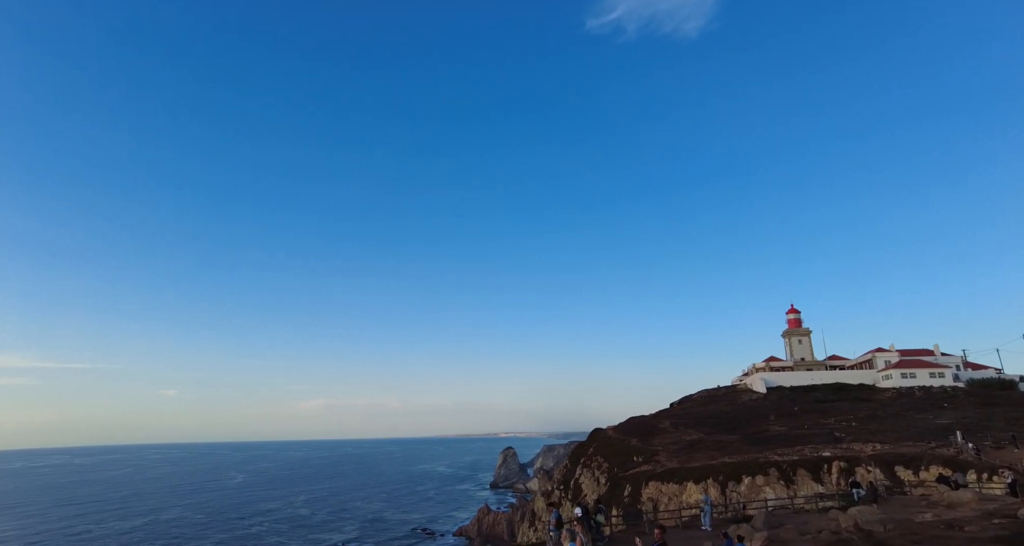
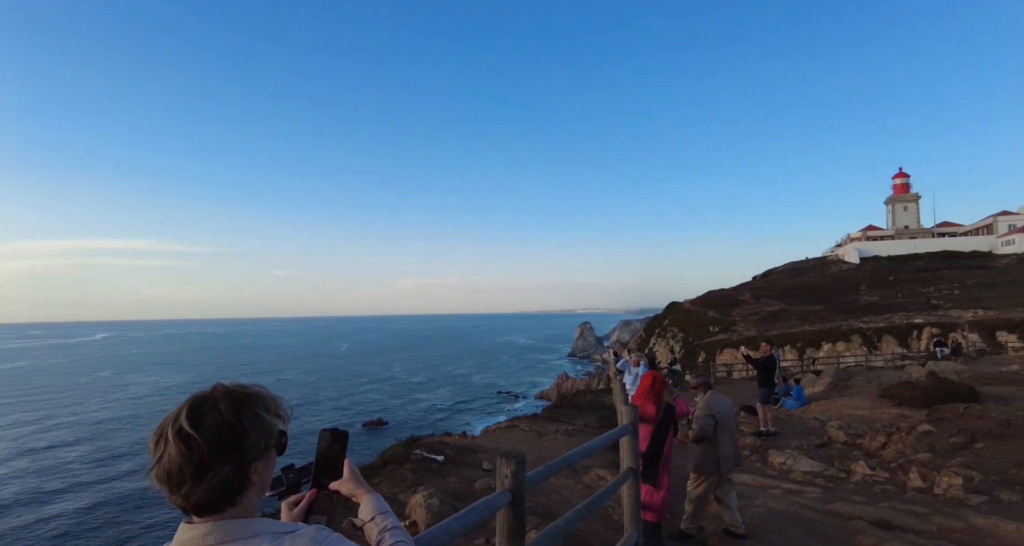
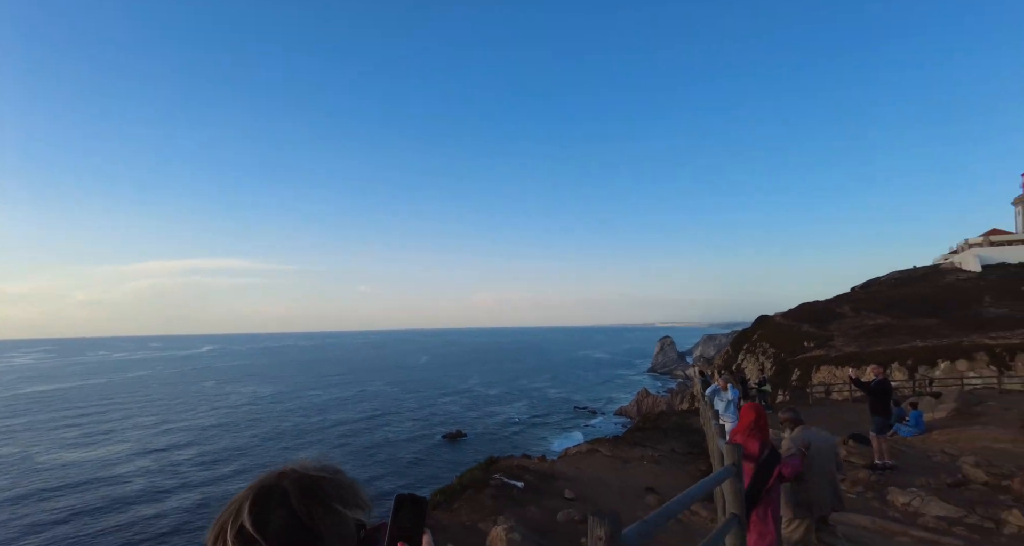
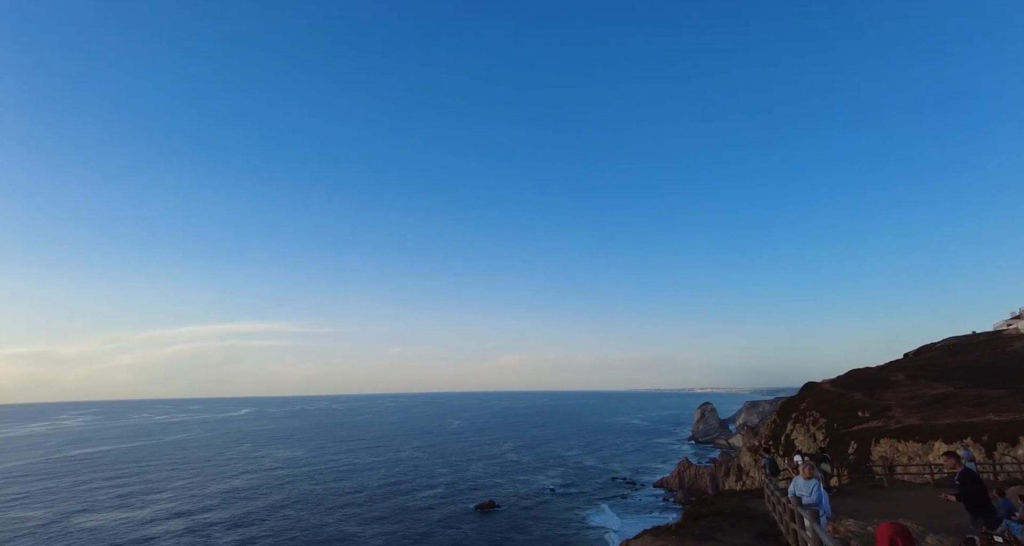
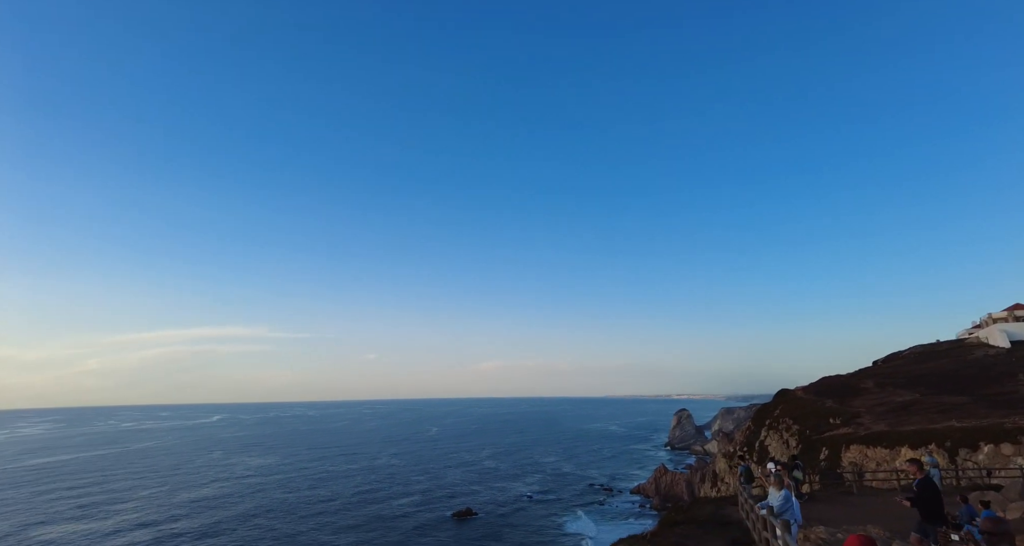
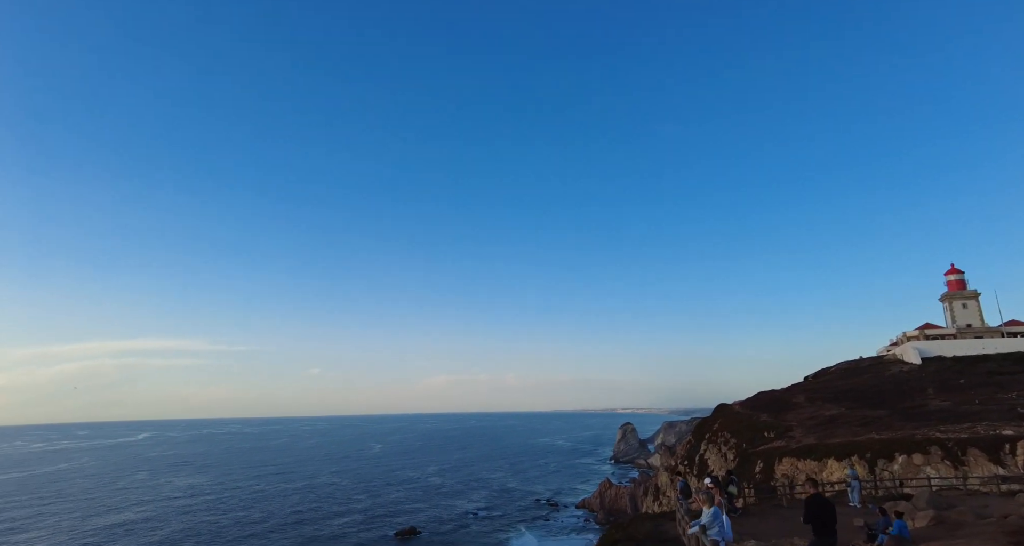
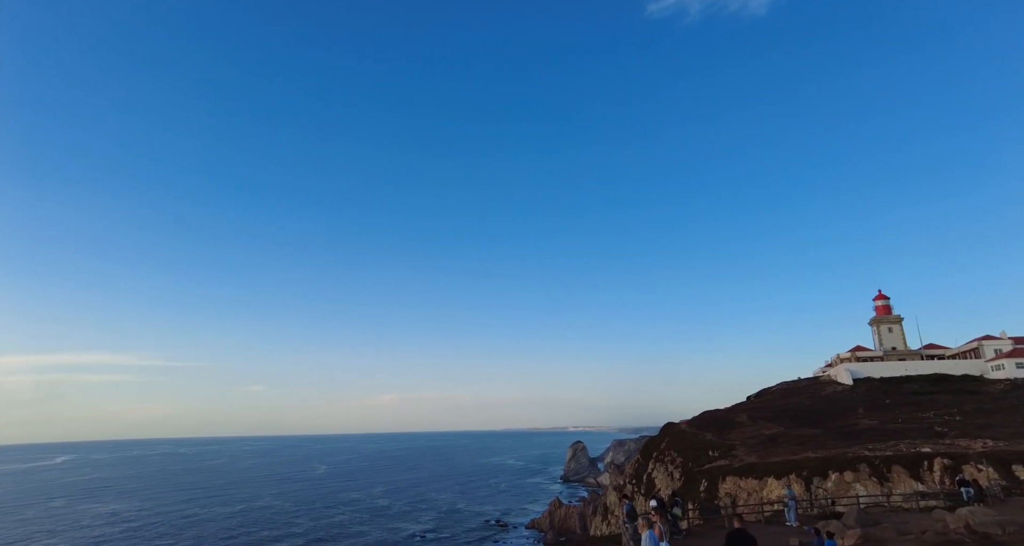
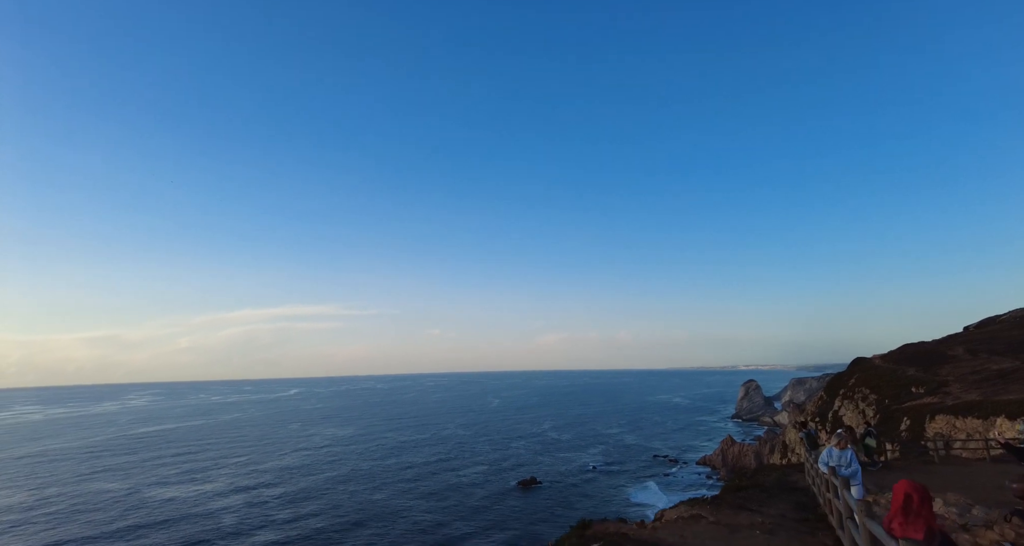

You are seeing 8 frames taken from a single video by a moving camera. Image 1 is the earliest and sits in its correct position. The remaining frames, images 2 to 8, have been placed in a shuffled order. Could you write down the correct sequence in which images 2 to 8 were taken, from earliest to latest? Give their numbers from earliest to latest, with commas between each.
7, 6, 5, 4, 8, 3, 2
